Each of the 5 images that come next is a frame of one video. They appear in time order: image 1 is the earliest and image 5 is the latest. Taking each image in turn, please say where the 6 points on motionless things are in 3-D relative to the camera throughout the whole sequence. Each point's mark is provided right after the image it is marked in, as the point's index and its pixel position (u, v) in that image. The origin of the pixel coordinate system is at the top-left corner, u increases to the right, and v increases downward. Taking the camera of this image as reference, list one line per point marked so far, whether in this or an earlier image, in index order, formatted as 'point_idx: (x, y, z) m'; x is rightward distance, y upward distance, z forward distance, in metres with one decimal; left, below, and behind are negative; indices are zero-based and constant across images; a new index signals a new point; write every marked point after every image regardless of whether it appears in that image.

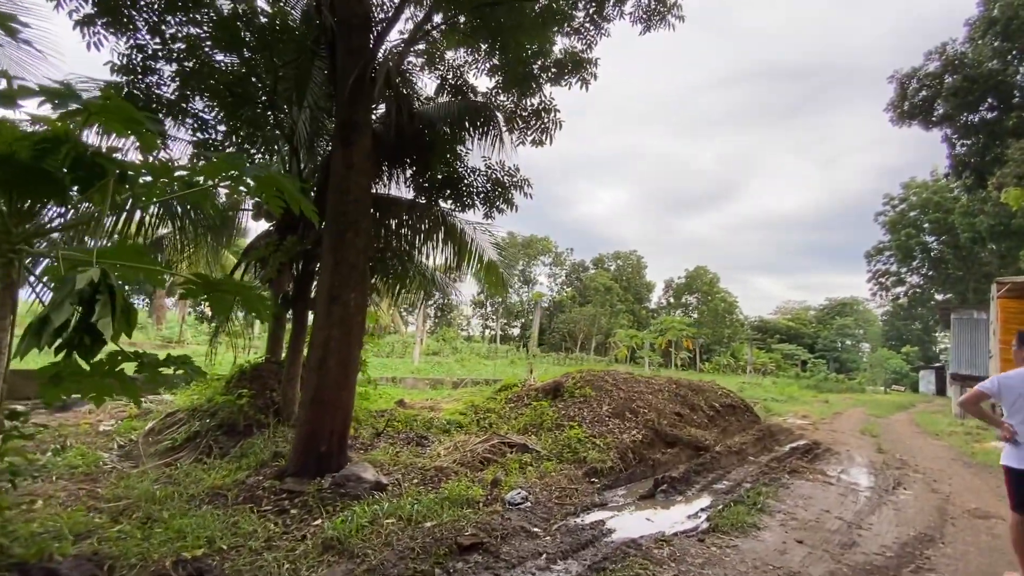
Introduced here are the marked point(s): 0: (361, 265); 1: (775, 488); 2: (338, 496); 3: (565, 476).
0: (-1.5, +0.2, +4.8) m
1: (+2.9, -2.2, +5.4) m
2: (-1.4, -1.7, +4.0) m
3: (+0.6, -2.0, +5.1) m
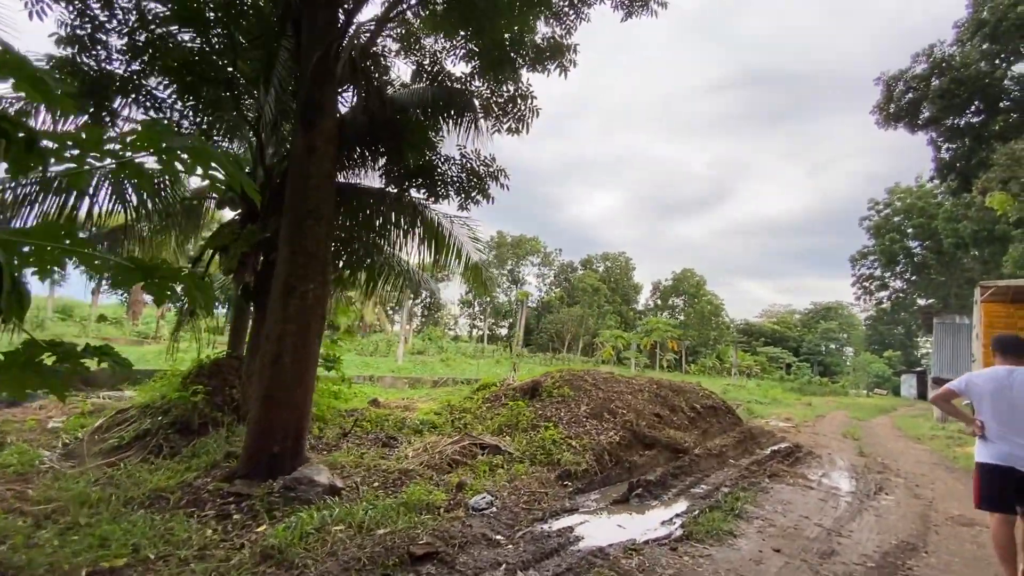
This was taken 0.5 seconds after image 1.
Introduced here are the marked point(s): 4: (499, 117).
0: (-1.8, +0.3, +4.6) m
1: (+2.6, -2.2, +5.3) m
2: (-1.7, -1.6, +3.7) m
3: (+0.2, -1.9, +4.9) m
4: (-0.1, +2.1, +5.9) m
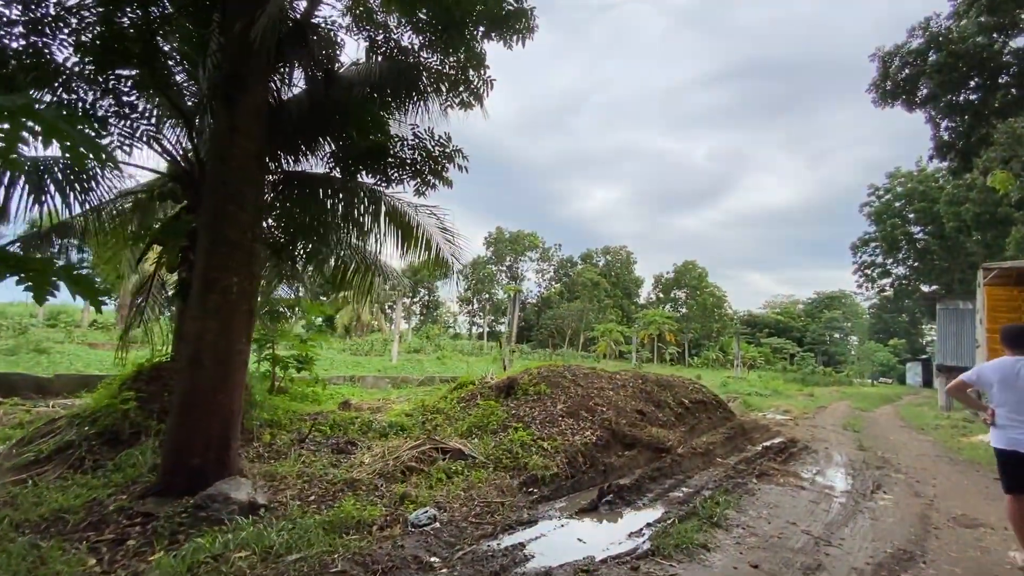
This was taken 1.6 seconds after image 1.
0: (-2.2, +0.4, +4.1) m
1: (+2.2, -2.0, +4.8) m
2: (-2.1, -1.5, +3.3) m
3: (-0.1, -1.8, +4.5) m
4: (-0.6, +2.2, +5.5) m
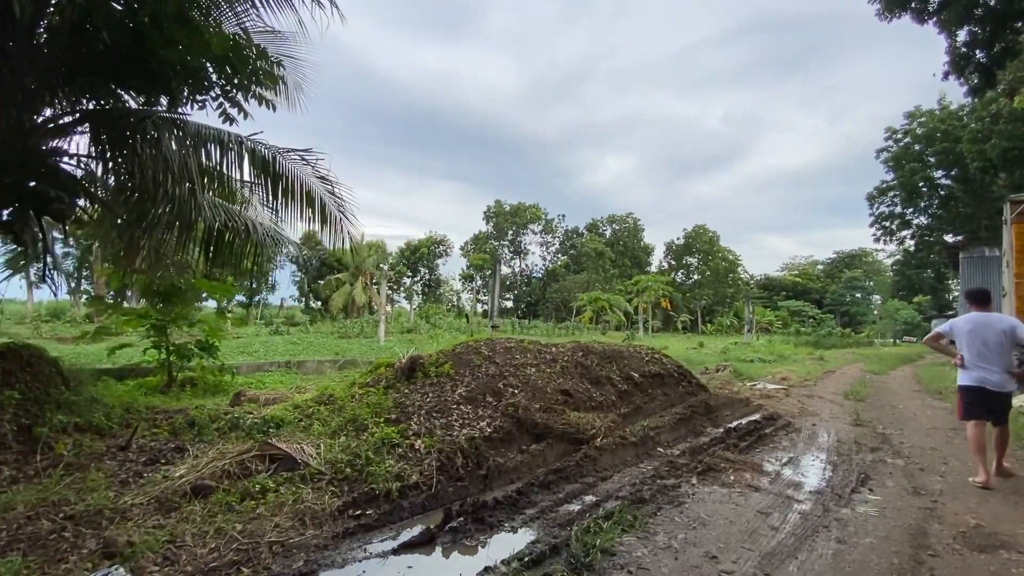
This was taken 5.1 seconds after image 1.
0: (-3.6, +0.6, +2.8) m
1: (+1.0, -1.6, +3.4) m
2: (-3.4, -1.3, +2.0) m
3: (-1.4, -1.5, +3.2) m
4: (-2.0, +2.5, +4.0) m
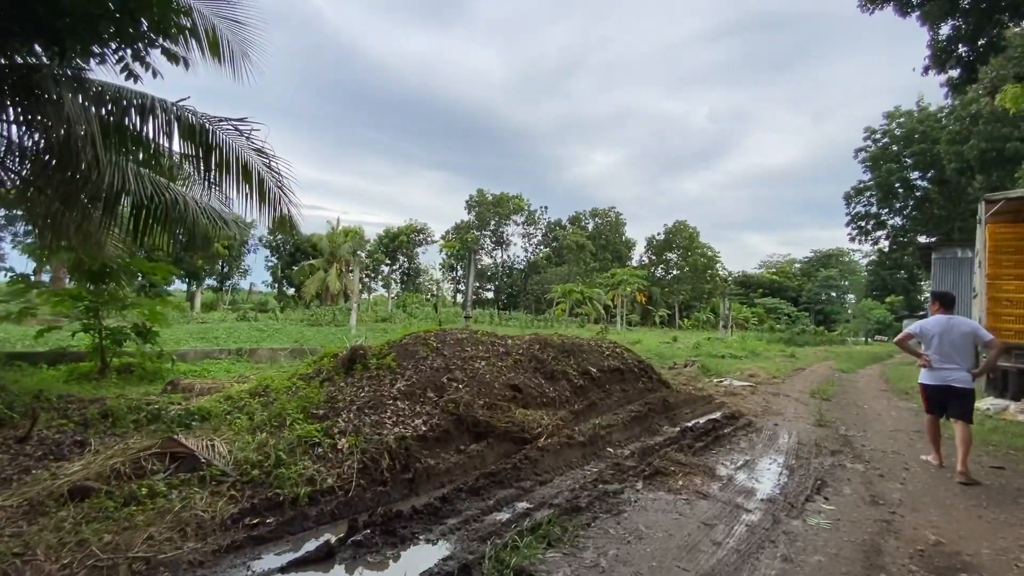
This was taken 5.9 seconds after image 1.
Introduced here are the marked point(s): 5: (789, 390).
0: (-4.0, +0.8, +2.3) m
1: (+0.5, -1.5, +3.1) m
2: (-3.8, -1.2, +1.6) m
3: (-1.9, -1.3, +2.8) m
4: (-2.4, +2.7, +3.5) m
5: (+5.2, -1.9, +9.4) m
